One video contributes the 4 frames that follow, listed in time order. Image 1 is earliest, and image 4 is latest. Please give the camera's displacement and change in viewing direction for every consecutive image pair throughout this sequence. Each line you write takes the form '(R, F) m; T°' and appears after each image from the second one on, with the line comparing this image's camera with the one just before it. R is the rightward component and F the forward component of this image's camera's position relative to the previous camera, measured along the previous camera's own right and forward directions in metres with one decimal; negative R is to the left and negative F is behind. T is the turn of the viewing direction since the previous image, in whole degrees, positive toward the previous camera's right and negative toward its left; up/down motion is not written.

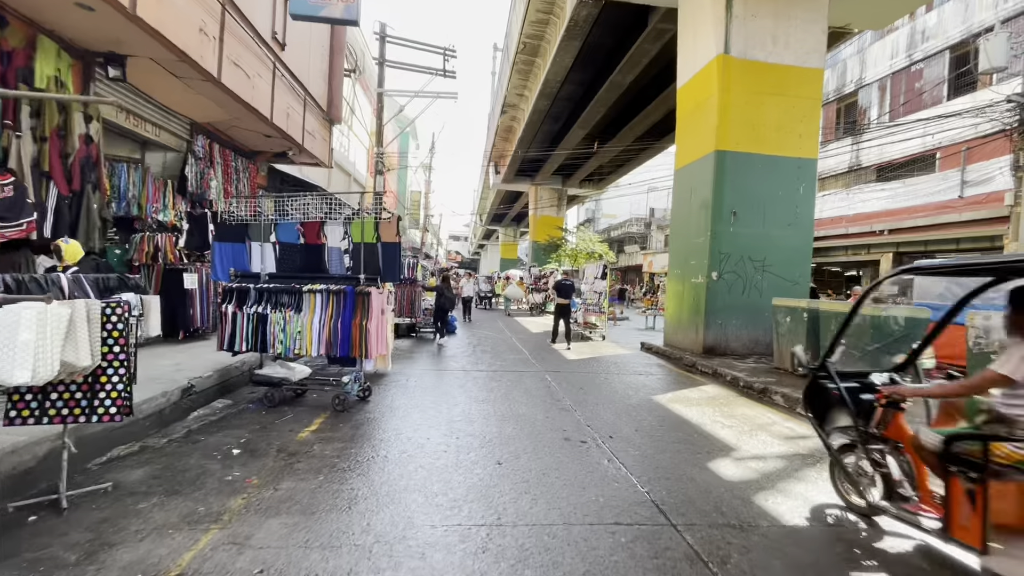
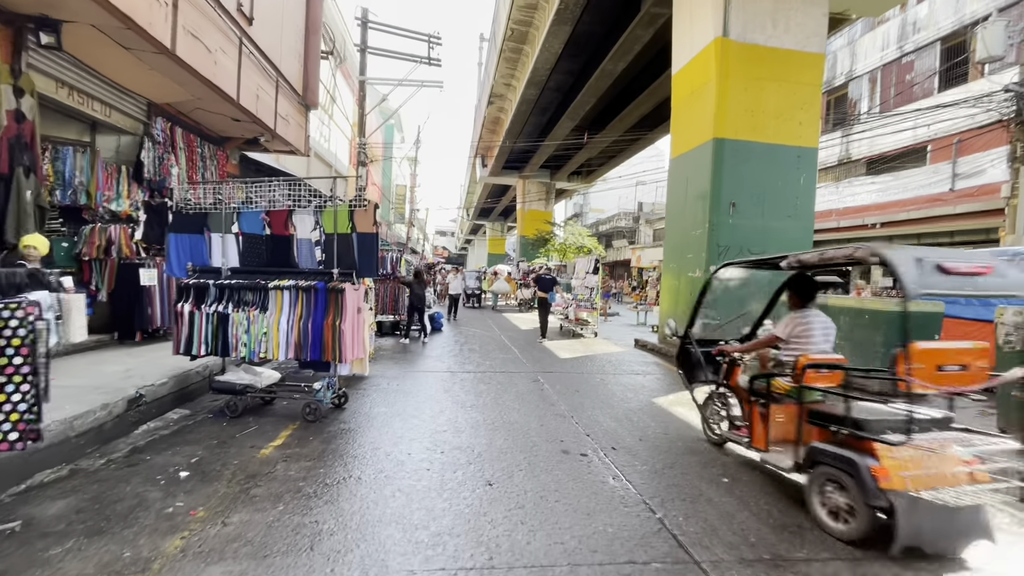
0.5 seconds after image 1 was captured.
(0.0, +0.6) m; +2°
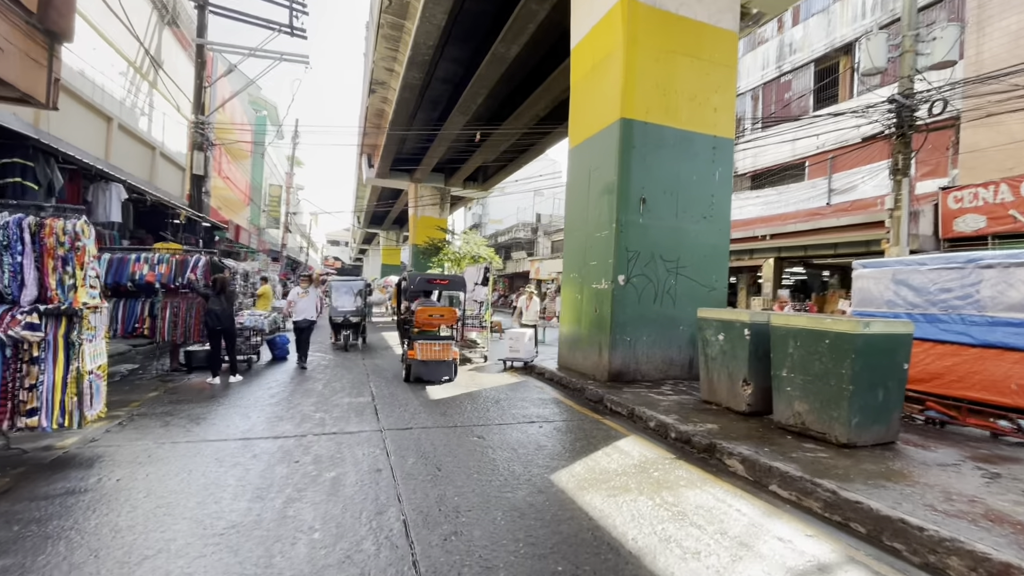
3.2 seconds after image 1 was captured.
(+0.7, +2.4) m; +12°
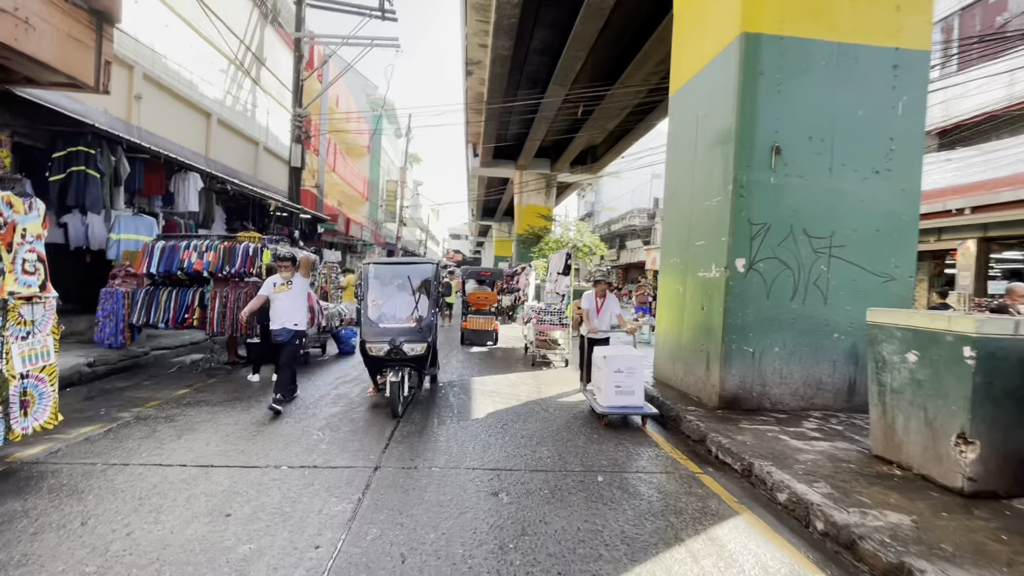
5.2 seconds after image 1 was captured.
(+0.6, +1.9) m; -14°
